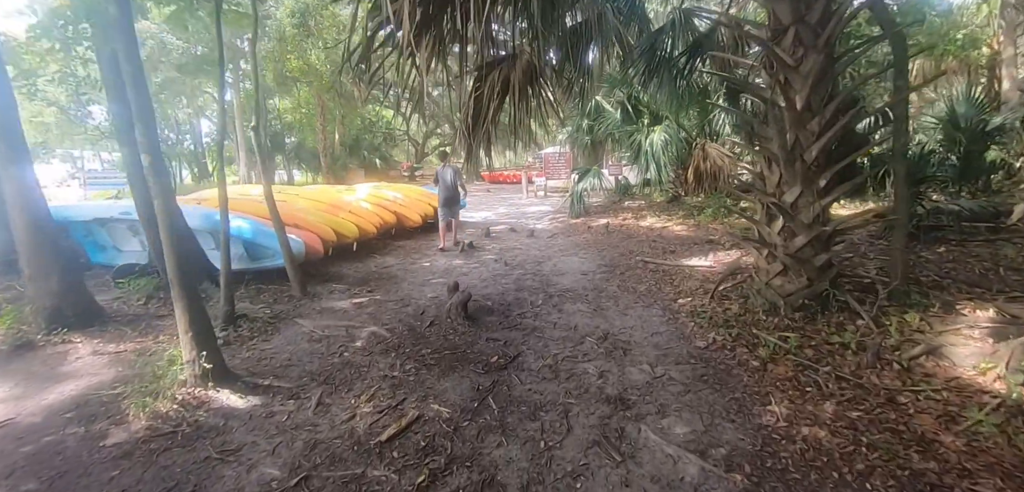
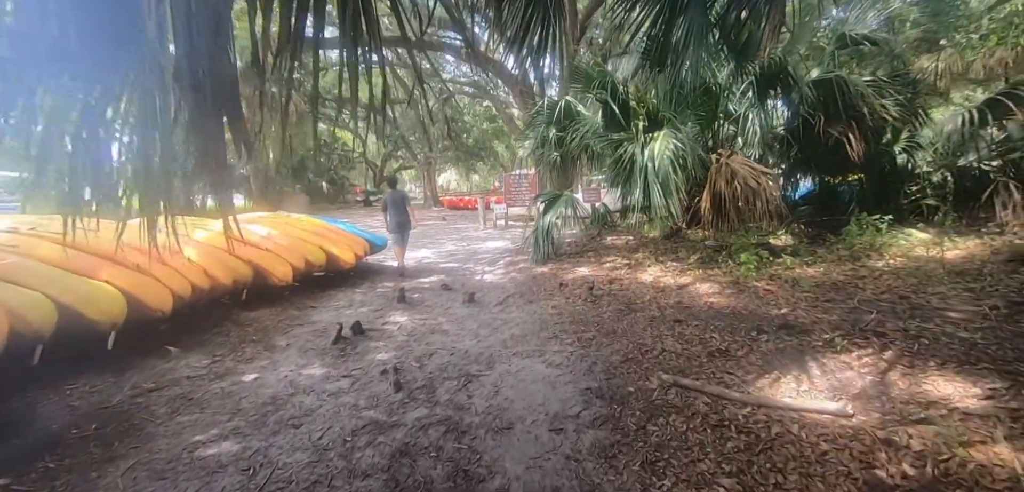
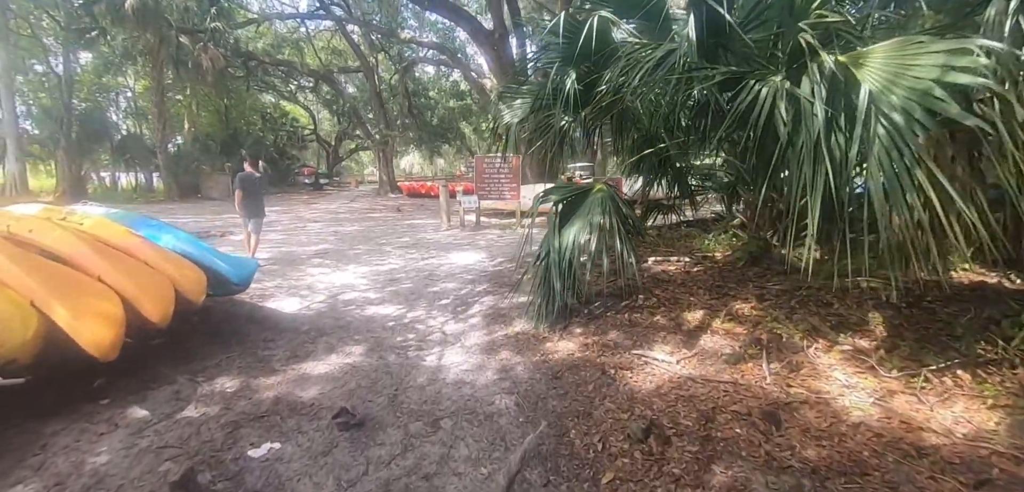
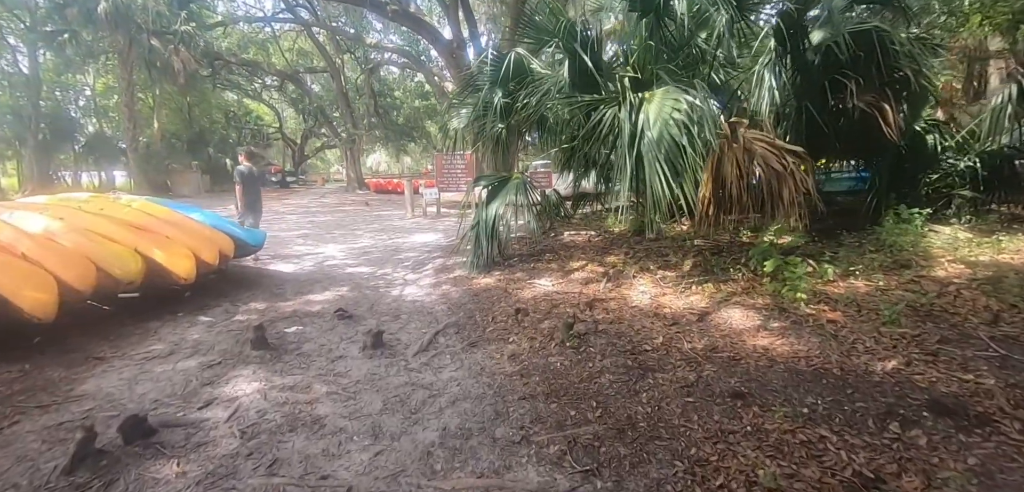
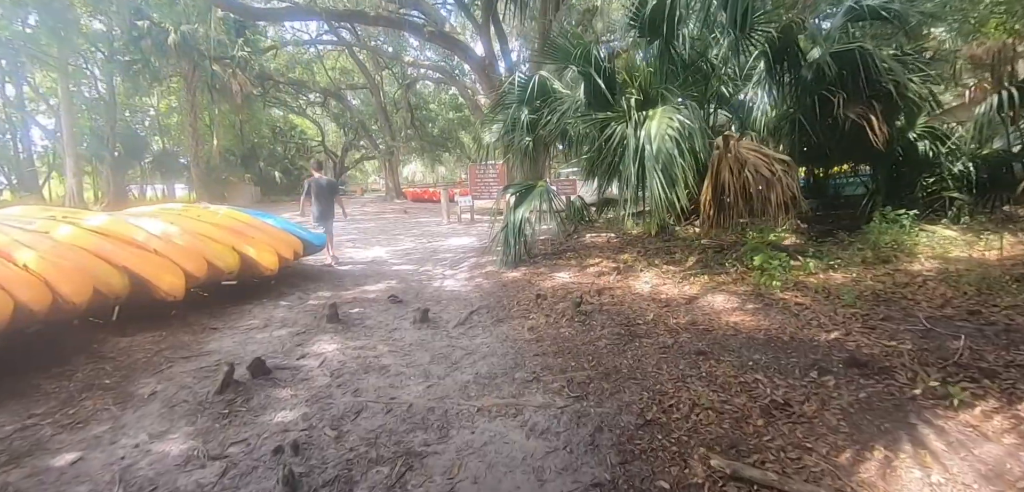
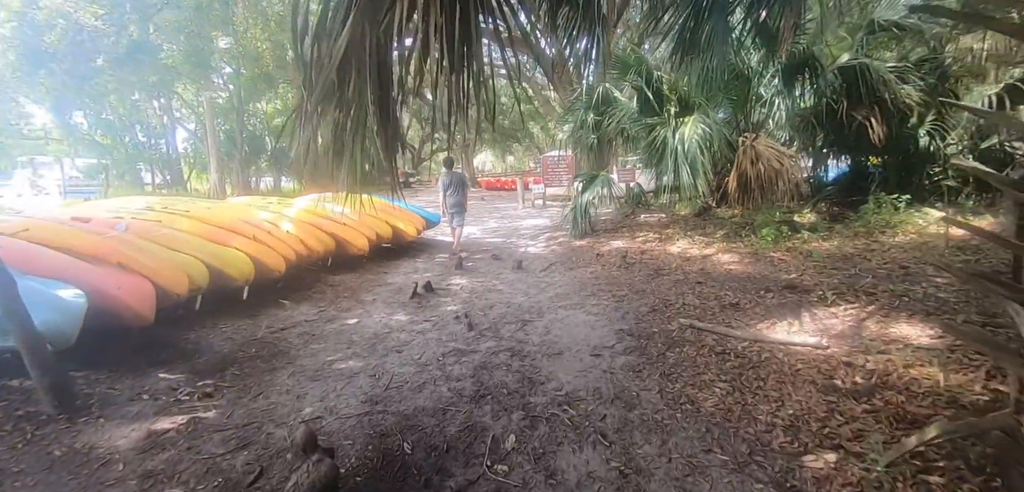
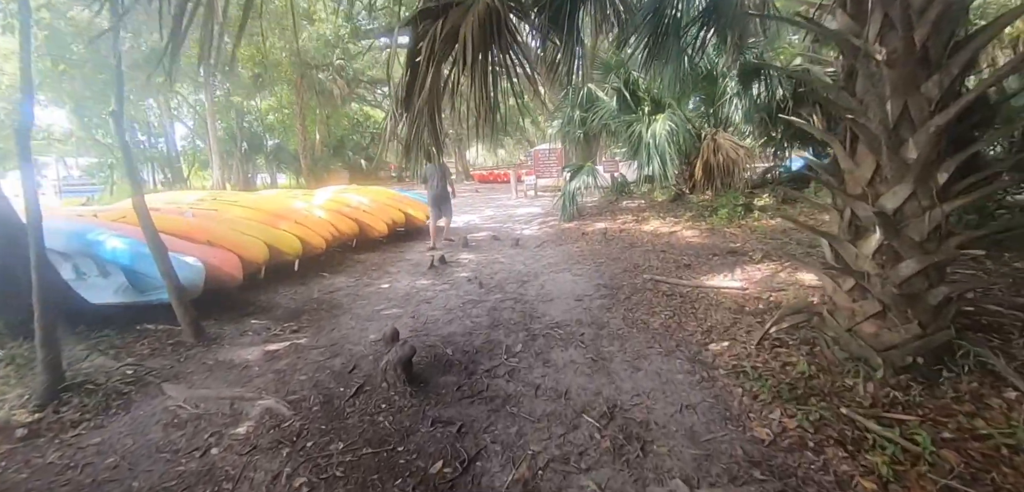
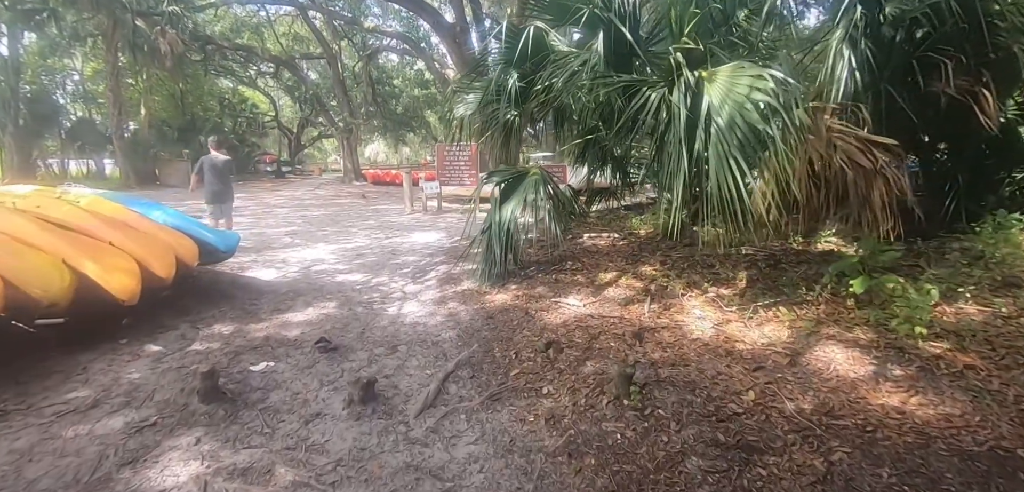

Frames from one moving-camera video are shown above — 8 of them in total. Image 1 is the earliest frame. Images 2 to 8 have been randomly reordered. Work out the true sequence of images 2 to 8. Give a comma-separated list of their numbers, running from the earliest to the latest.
7, 6, 2, 5, 4, 8, 3
